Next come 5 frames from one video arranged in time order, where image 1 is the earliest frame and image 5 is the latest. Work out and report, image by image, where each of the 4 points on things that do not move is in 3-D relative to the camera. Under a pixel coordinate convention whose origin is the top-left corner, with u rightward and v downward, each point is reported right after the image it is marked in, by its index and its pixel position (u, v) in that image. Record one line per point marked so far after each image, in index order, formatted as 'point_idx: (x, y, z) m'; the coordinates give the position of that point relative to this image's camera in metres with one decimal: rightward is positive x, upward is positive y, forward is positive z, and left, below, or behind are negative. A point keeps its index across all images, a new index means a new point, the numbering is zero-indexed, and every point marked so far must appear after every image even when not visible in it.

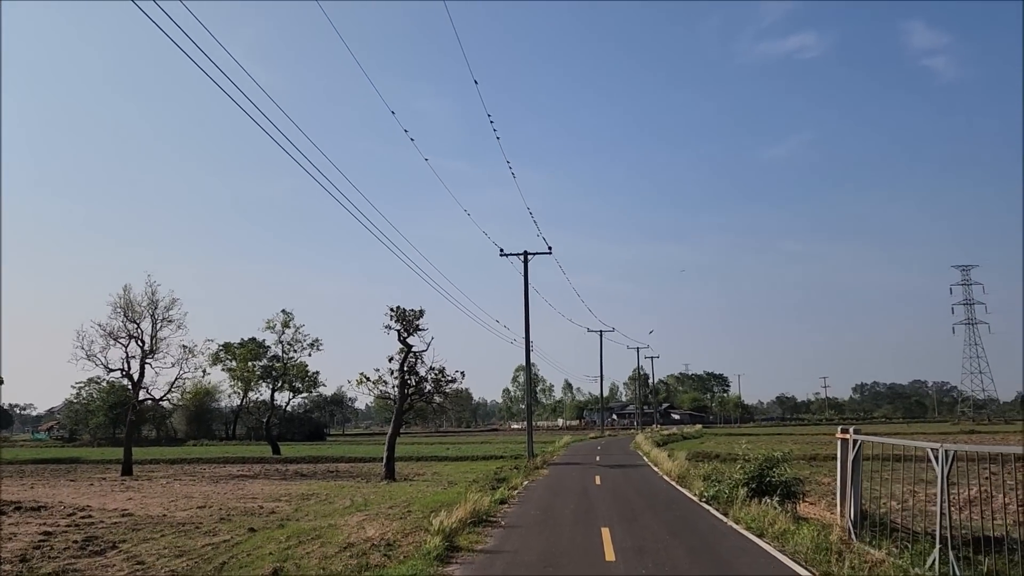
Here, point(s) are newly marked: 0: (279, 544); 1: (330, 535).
0: (-5.5, -6.1, +16.5) m
1: (-4.6, -6.3, +17.8) m
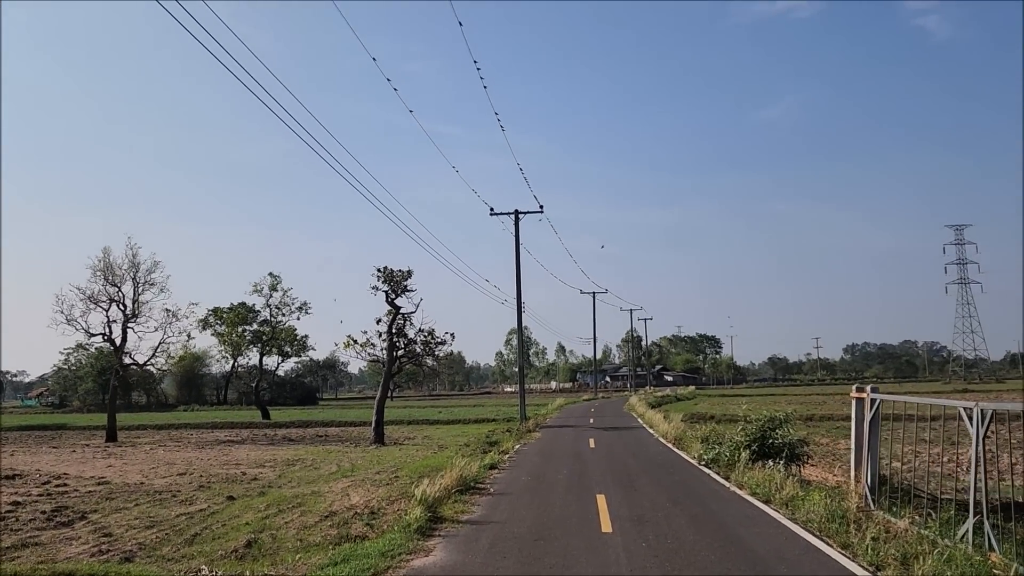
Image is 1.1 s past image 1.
0: (-5.7, -5.1, +15.7) m
1: (-4.9, -5.2, +17.0) m
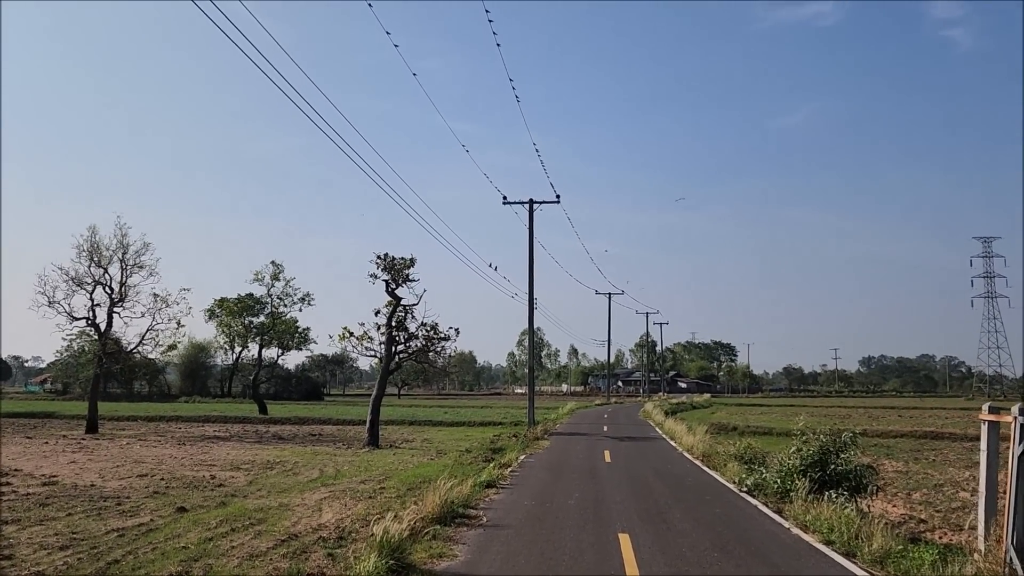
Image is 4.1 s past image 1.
0: (-5.7, -4.5, +13.0) m
1: (-4.8, -4.7, +14.3) m
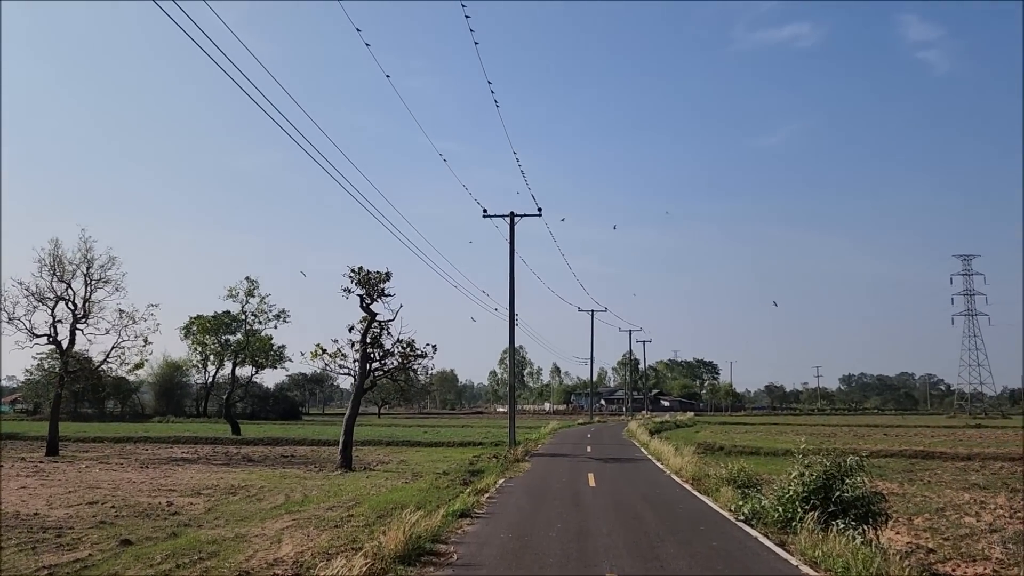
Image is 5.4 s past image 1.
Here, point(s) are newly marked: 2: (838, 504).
0: (-6.1, -4.7, +11.7) m
1: (-5.3, -4.9, +13.0) m
2: (+5.1, -3.4, +11.0) m
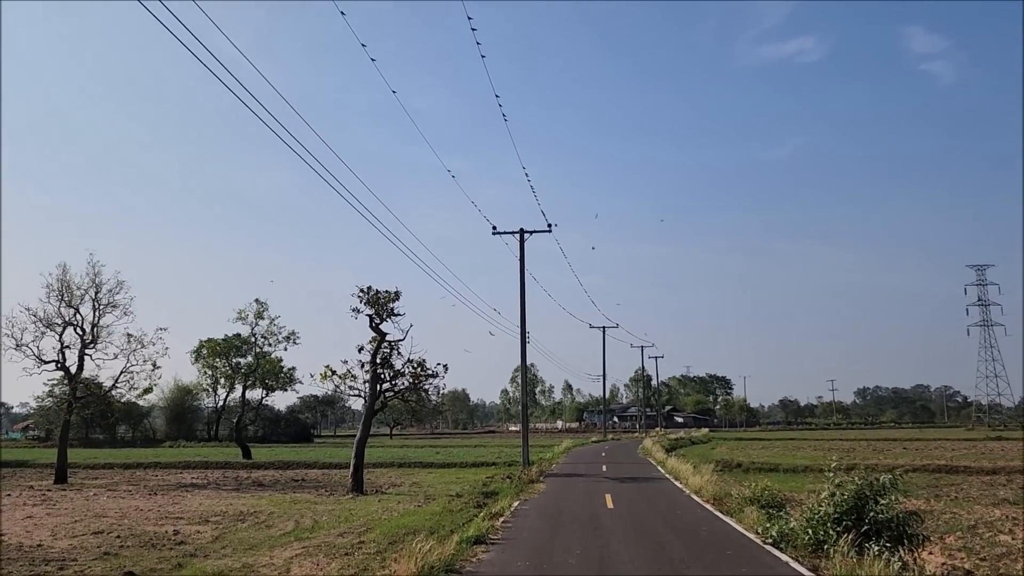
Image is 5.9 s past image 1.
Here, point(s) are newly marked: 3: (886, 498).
0: (-5.9, -5.1, +11.3) m
1: (-5.0, -5.3, +12.5) m
2: (+5.4, -3.5, +10.4) m
3: (+5.7, -3.2, +10.7) m
